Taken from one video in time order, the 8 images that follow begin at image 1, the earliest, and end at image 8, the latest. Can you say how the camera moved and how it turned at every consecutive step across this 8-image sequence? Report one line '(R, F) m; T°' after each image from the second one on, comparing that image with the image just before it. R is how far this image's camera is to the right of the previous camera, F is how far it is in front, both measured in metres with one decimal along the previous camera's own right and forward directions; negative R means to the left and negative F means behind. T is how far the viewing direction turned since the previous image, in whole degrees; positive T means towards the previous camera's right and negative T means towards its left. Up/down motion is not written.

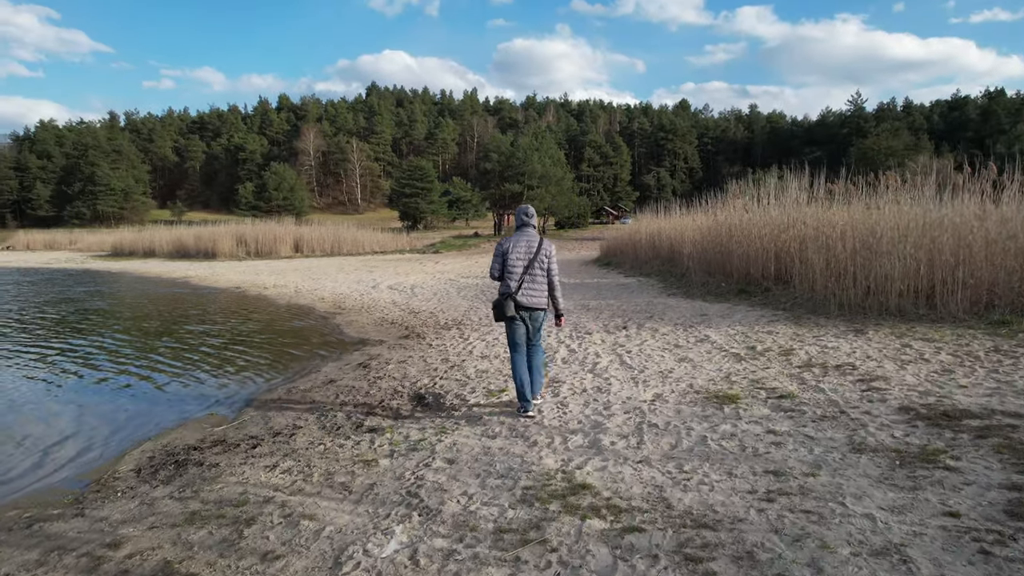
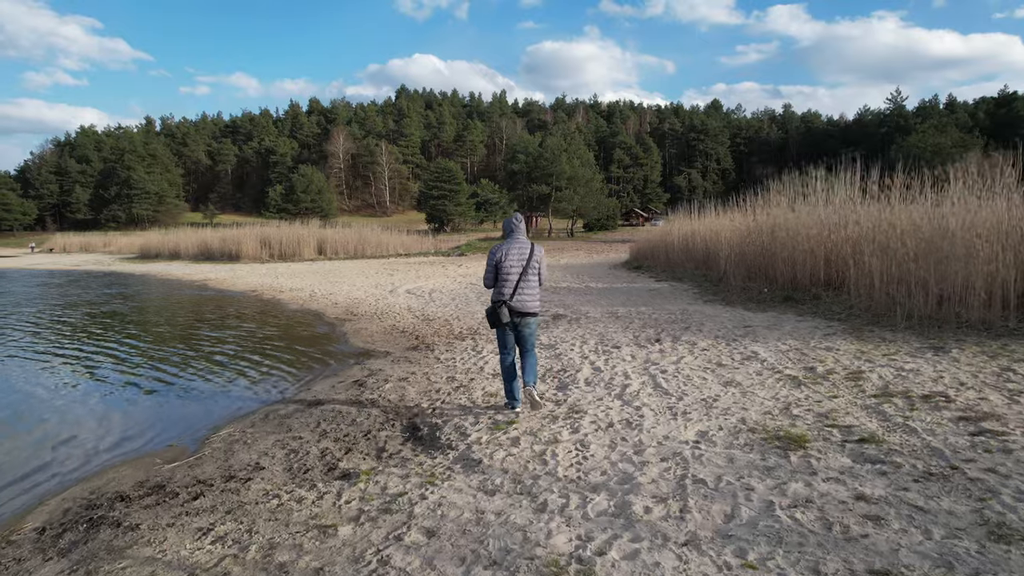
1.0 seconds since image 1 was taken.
(+0.1, +0.9) m; -2°
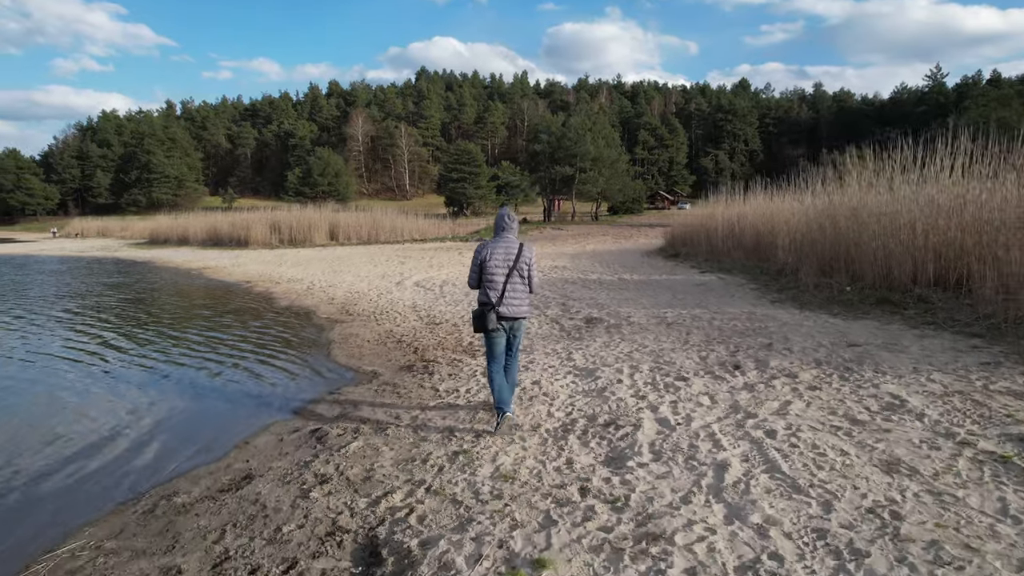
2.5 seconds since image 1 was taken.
(0.0, +2.0) m; -2°
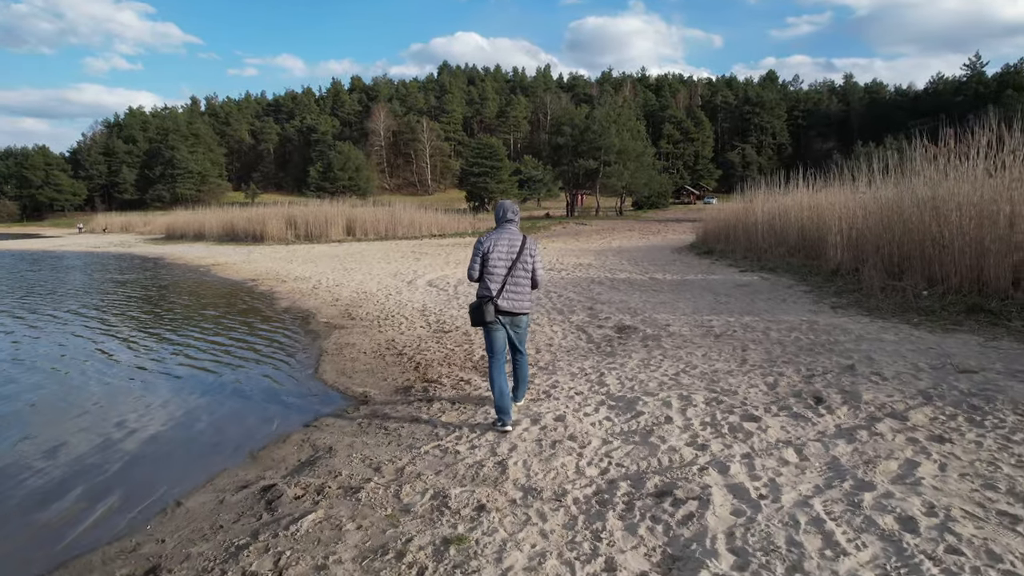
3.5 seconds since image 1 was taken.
(0.0, +1.2) m; -2°
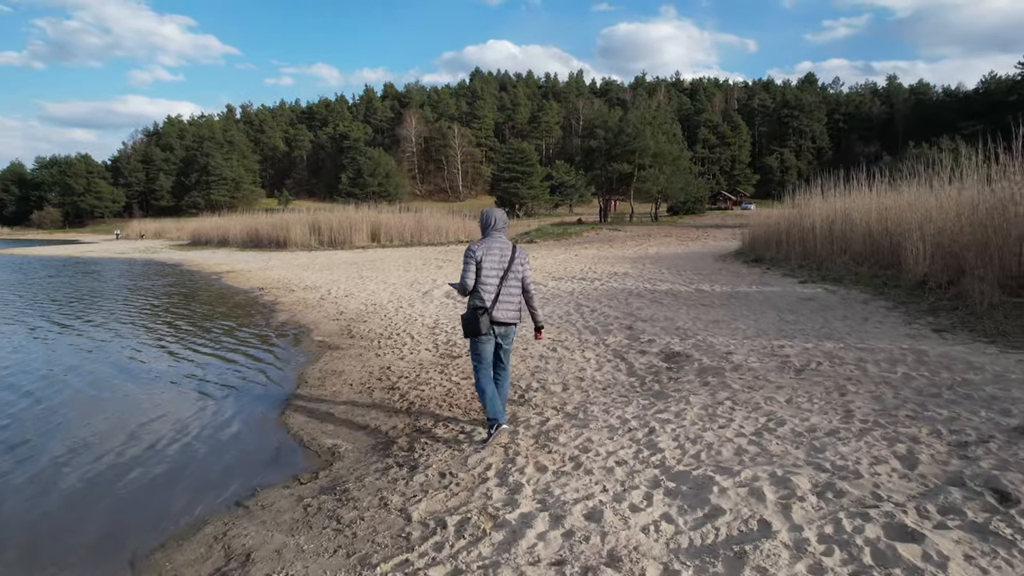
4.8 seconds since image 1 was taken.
(+0.1, +1.5) m; -3°
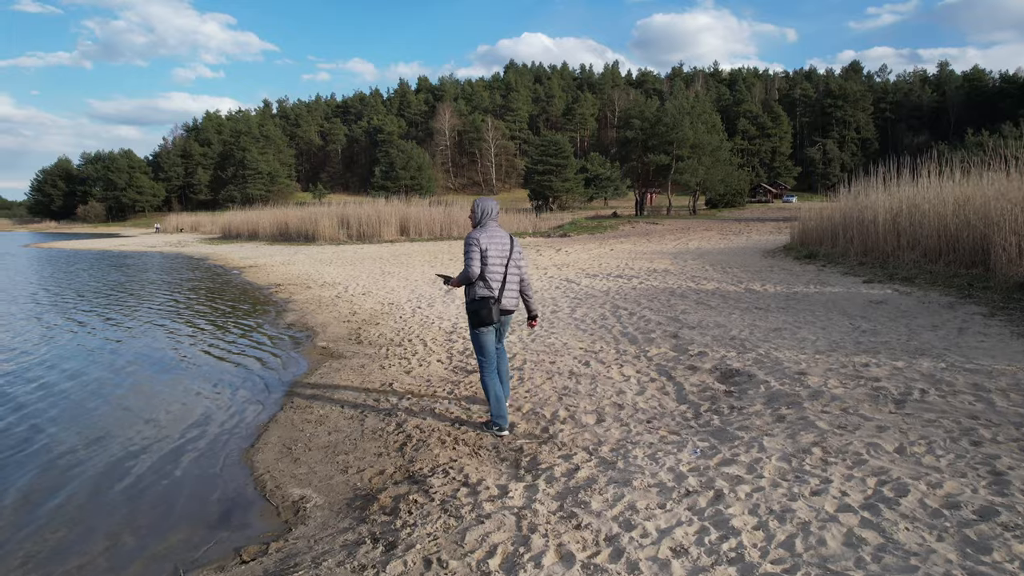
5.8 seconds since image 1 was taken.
(+0.1, +1.0) m; -3°
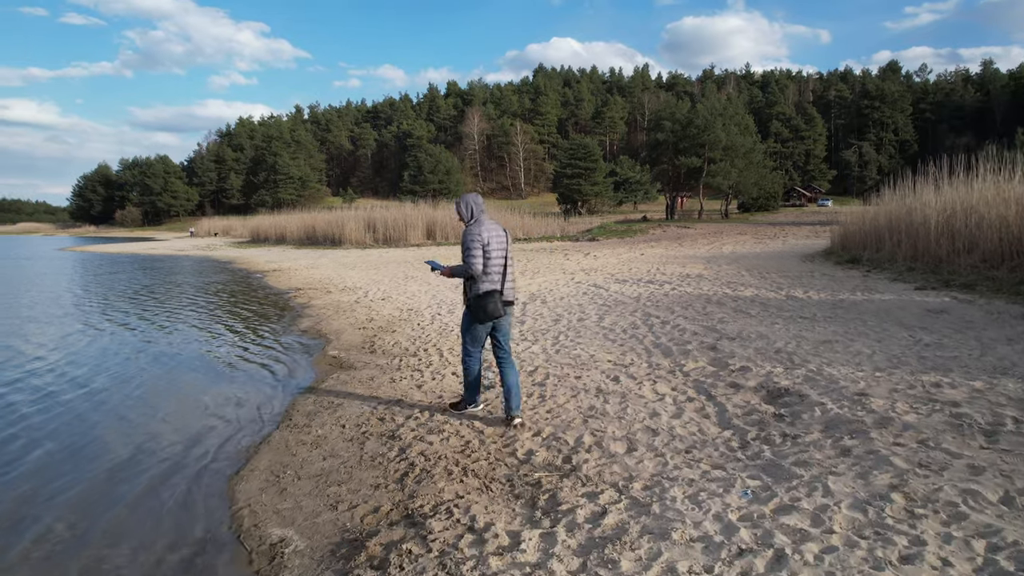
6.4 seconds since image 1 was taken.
(+0.1, +0.5) m; -2°
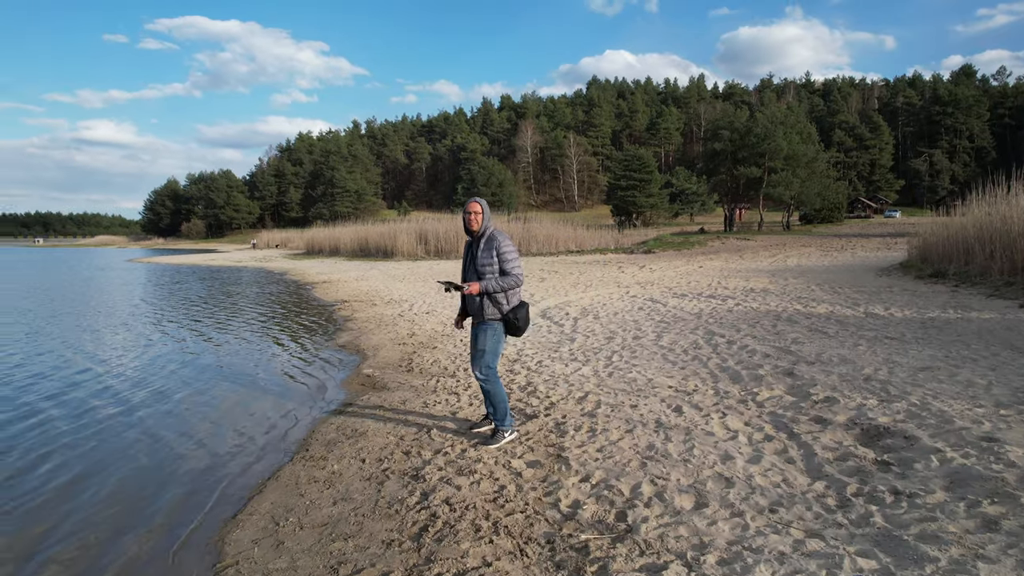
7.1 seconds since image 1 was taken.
(0.0, +0.6) m; -4°
